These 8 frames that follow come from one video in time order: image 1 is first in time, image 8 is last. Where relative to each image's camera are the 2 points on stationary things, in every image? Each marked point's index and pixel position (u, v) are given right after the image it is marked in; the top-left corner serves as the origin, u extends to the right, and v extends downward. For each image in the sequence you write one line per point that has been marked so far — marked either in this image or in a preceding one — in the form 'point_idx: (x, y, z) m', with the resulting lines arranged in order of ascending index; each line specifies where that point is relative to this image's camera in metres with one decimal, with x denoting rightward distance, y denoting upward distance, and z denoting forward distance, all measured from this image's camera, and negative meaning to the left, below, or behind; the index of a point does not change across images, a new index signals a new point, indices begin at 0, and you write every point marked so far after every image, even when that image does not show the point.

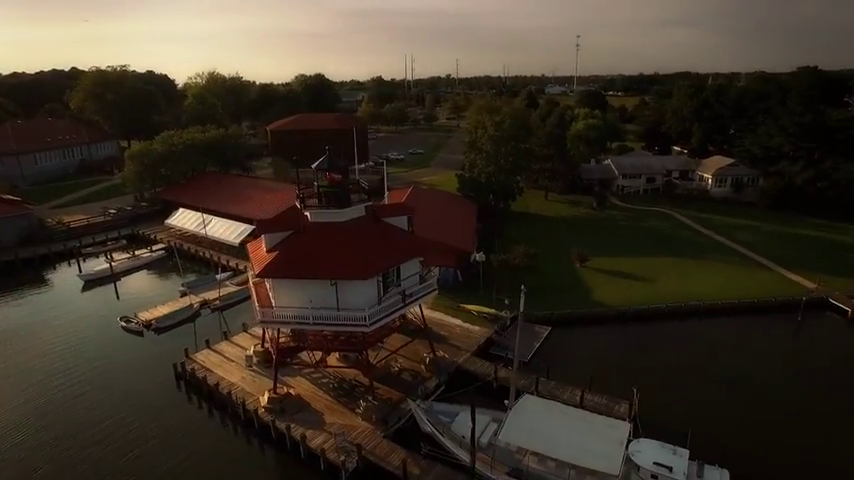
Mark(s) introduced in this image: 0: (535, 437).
0: (+4.2, -7.2, +19.4) m
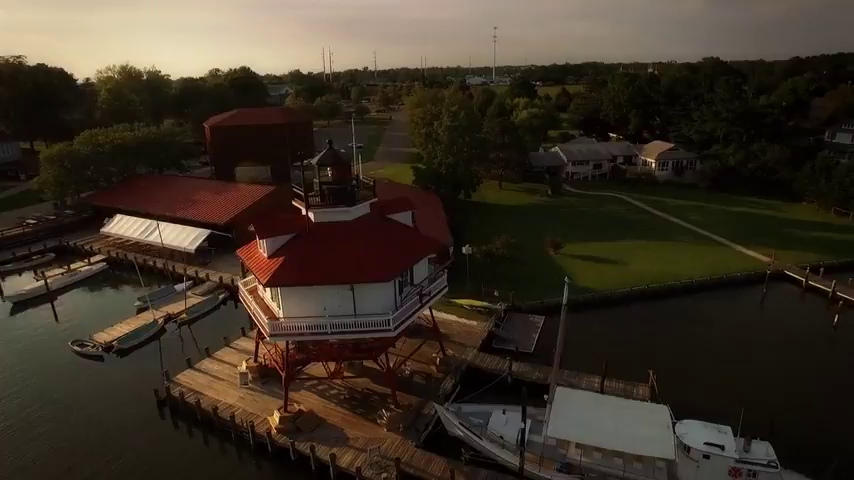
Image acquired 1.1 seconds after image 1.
0: (+5.8, -6.8, +19.1) m
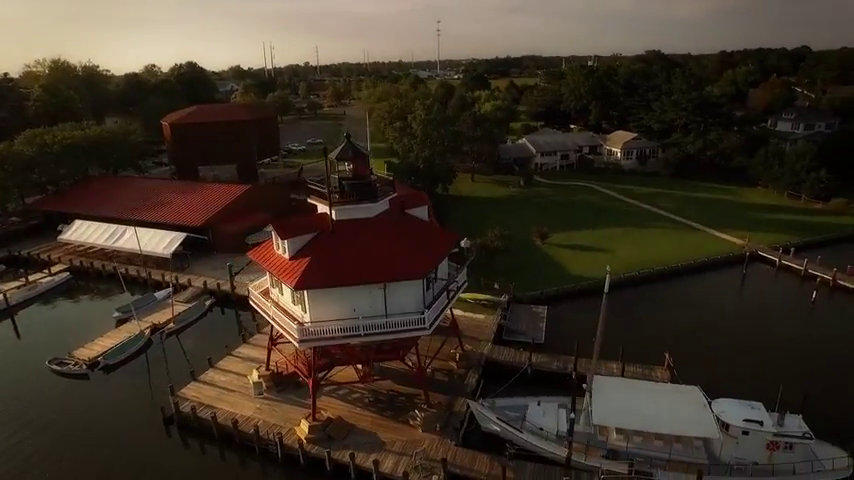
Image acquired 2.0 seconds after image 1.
0: (+7.4, -6.4, +19.3) m
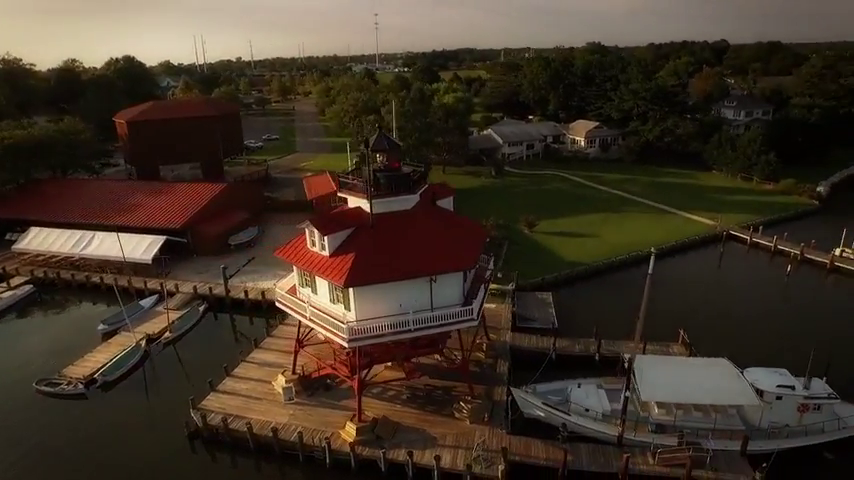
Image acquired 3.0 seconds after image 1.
0: (+9.3, -5.7, +20.0) m
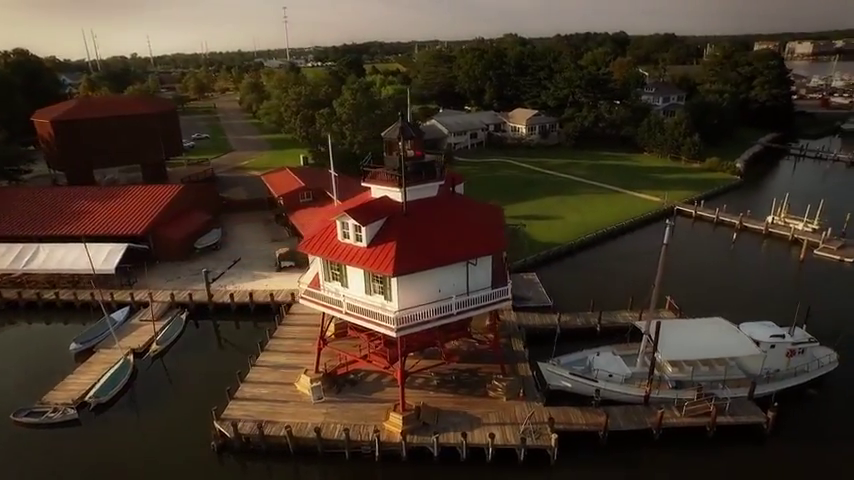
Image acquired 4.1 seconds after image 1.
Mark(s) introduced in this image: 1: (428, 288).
0: (+10.6, -4.5, +21.8) m
1: (0.0, -1.7, +19.4) m
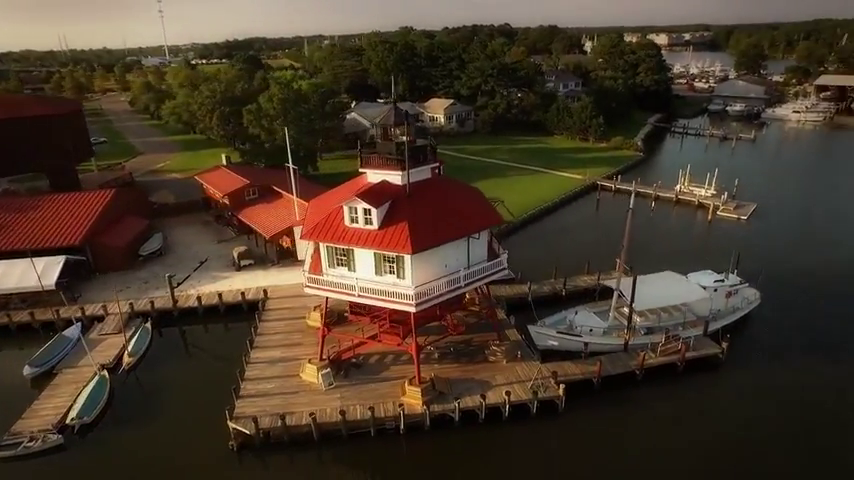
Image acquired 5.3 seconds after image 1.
0: (+10.5, -2.8, +24.8) m
1: (+0.3, -0.9, +20.4) m
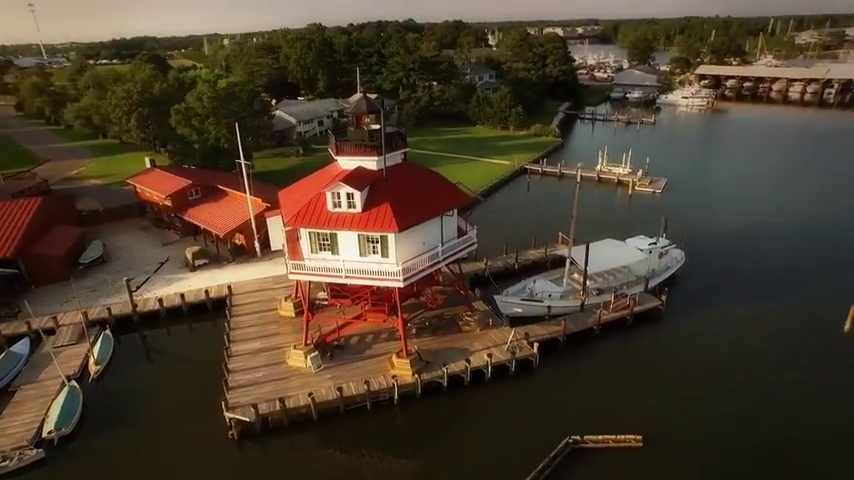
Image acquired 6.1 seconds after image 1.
0: (+8.9, -1.2, +27.6) m
1: (-0.5, -0.1, +21.6) m
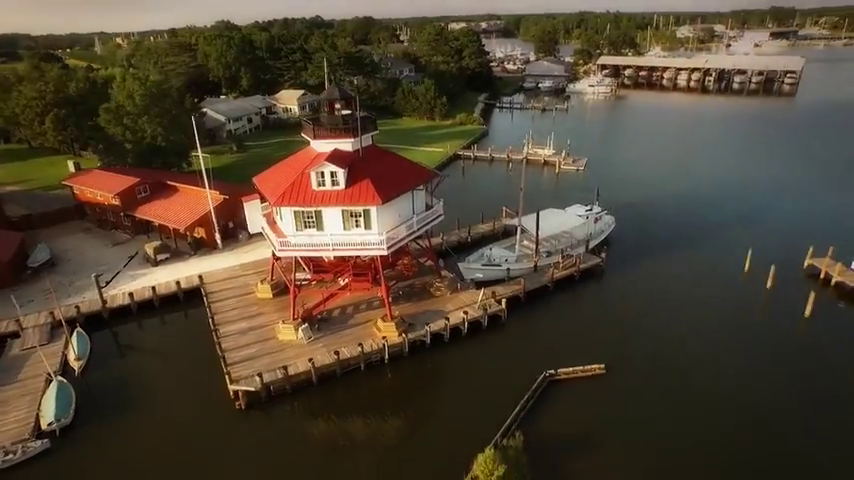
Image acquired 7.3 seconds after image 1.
0: (+6.9, +0.6, +31.1) m
1: (-1.5, +1.1, +23.7) m
